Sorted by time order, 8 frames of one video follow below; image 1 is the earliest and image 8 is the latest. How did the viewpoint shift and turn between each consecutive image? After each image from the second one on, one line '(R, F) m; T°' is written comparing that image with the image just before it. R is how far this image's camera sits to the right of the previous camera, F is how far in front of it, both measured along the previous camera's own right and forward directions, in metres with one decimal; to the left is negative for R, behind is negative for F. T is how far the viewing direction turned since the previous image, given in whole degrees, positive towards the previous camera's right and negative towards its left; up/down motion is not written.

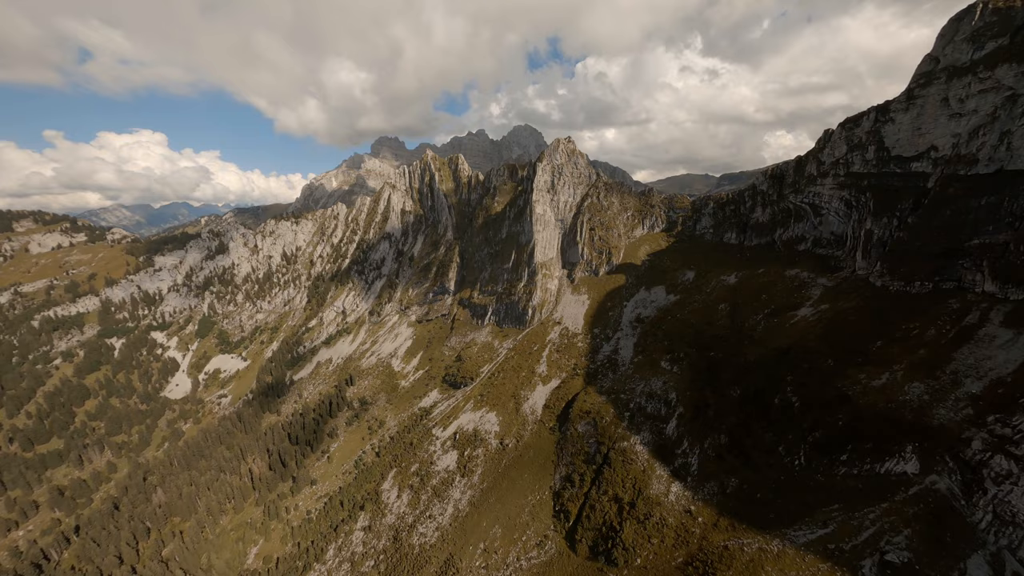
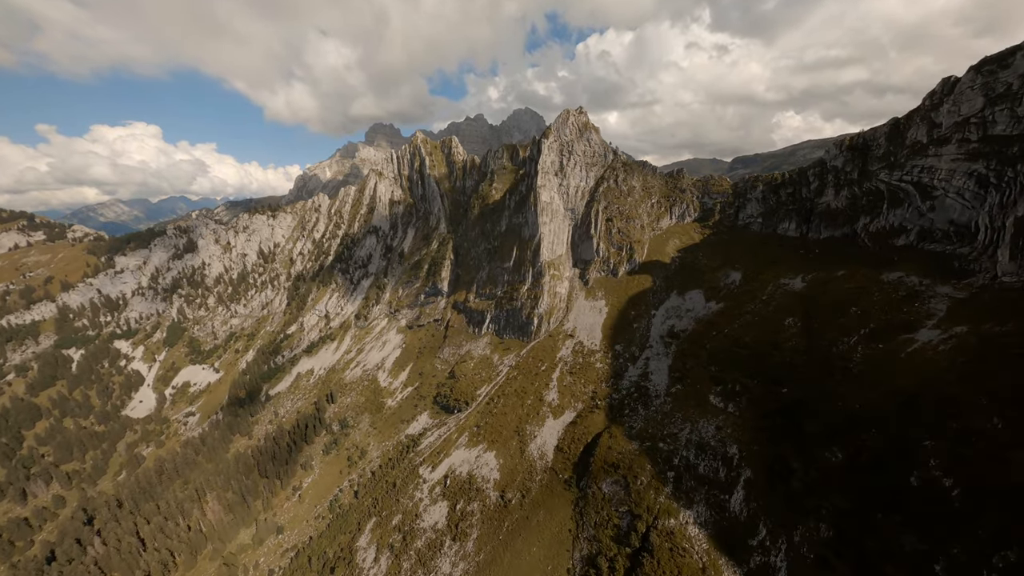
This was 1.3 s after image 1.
(+0.6, +25.7) m; -1°
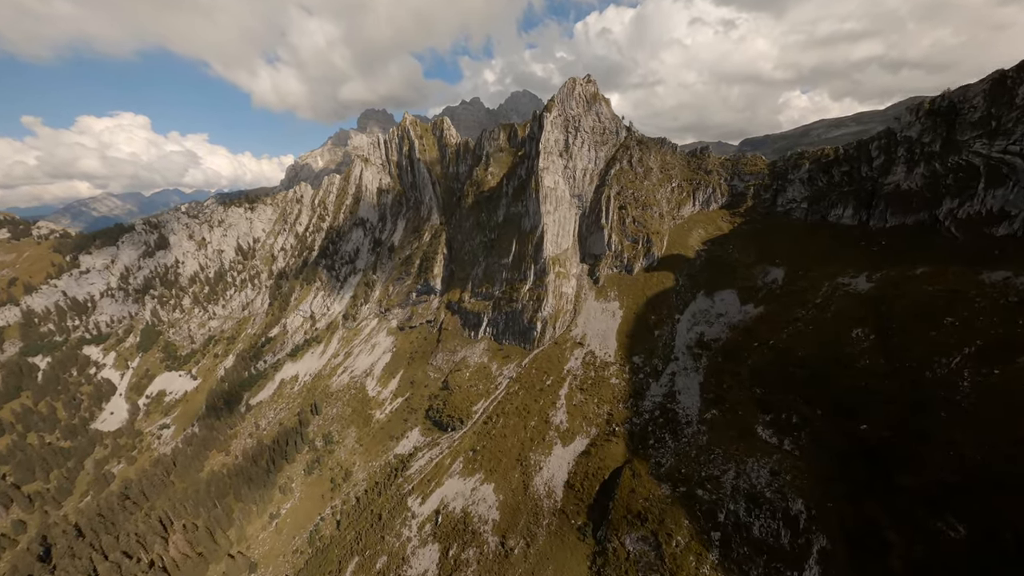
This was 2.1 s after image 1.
(+0.5, +16.6) m; 0°
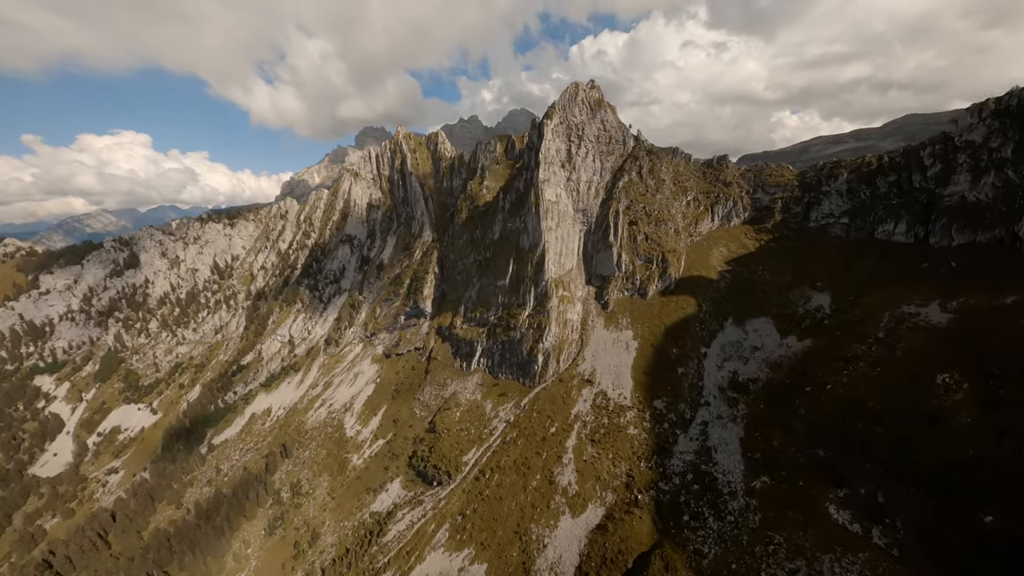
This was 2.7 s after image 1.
(+0.3, +13.8) m; 0°
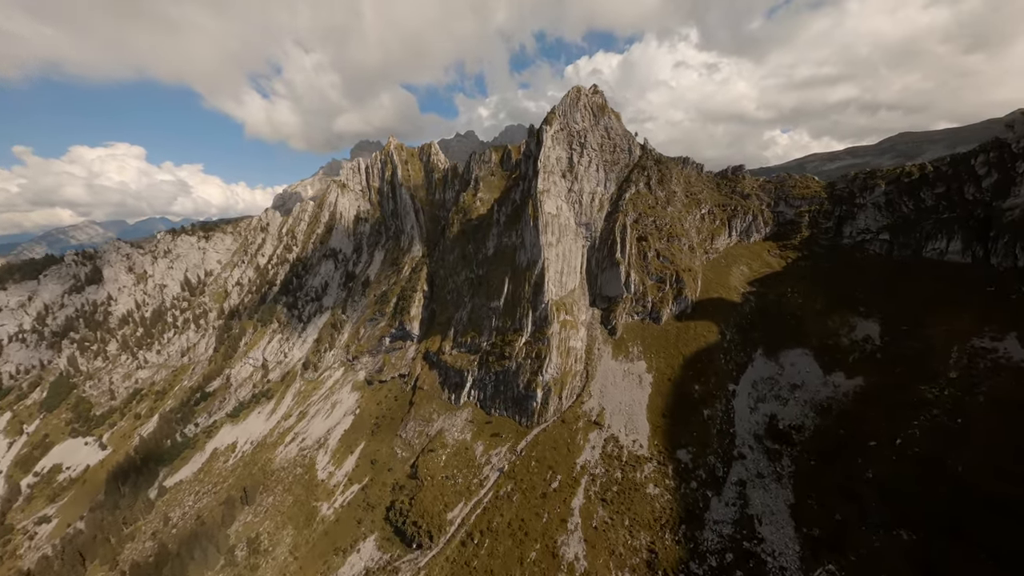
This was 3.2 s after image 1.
(+0.2, +11.7) m; +1°
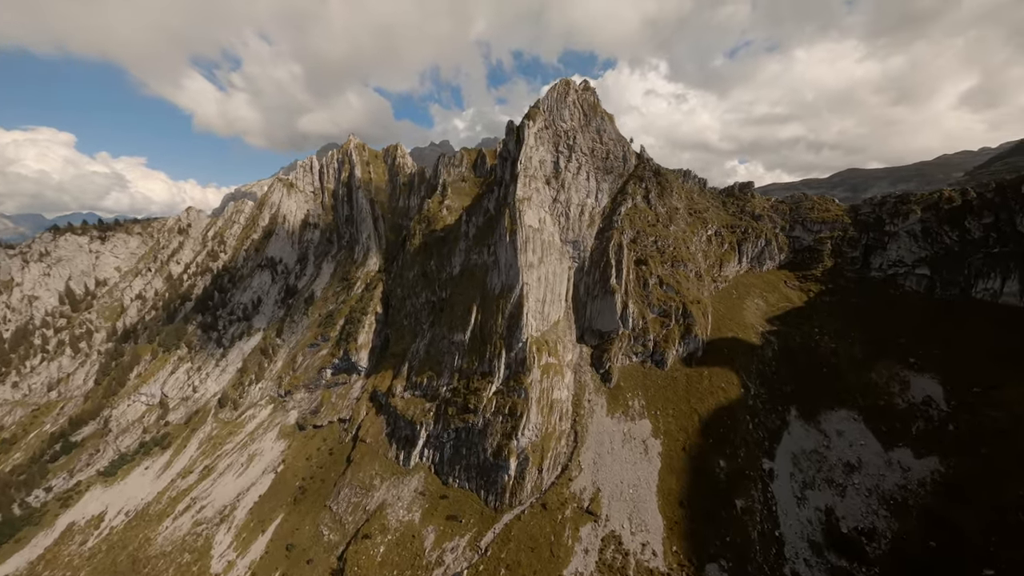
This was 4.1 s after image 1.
(+1.0, +19.1) m; +5°
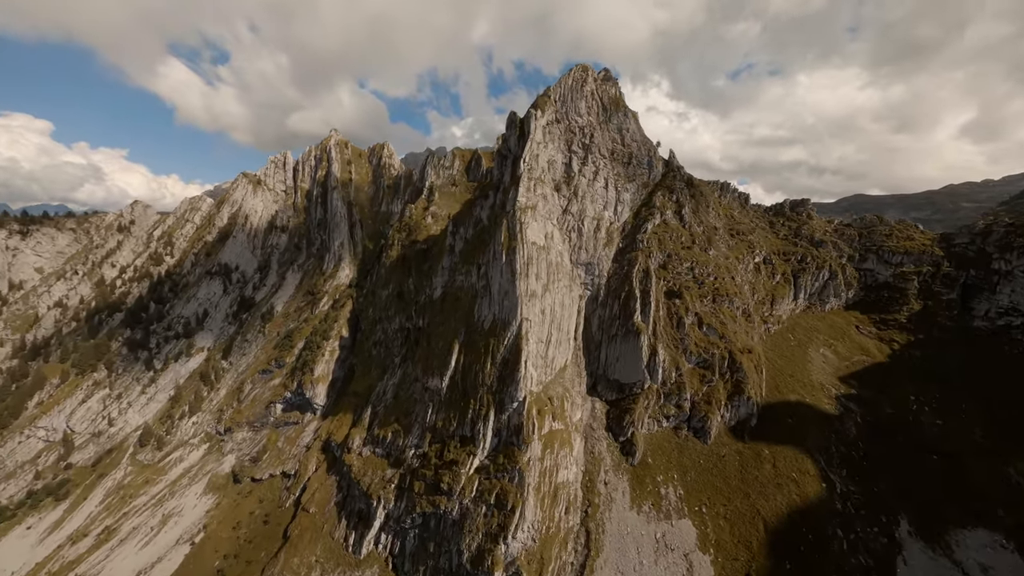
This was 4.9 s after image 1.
(-0.6, +17.2) m; +1°
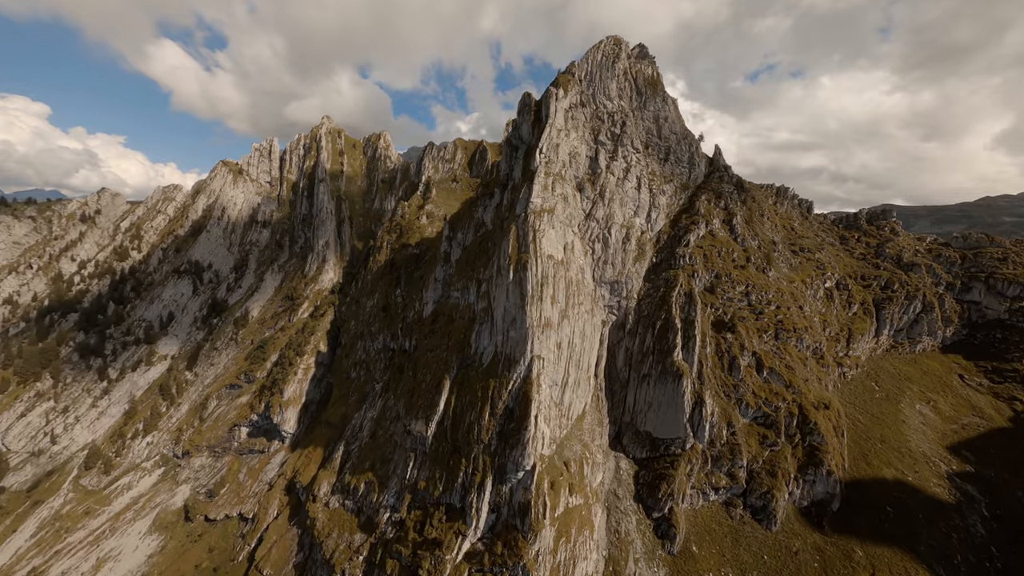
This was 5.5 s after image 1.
(-1.2, +12.3) m; 0°
